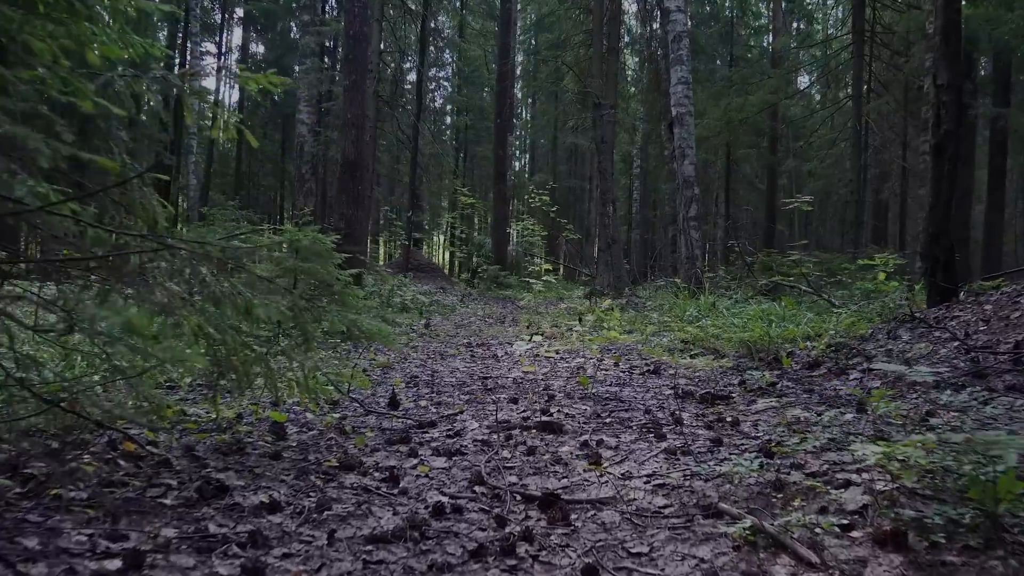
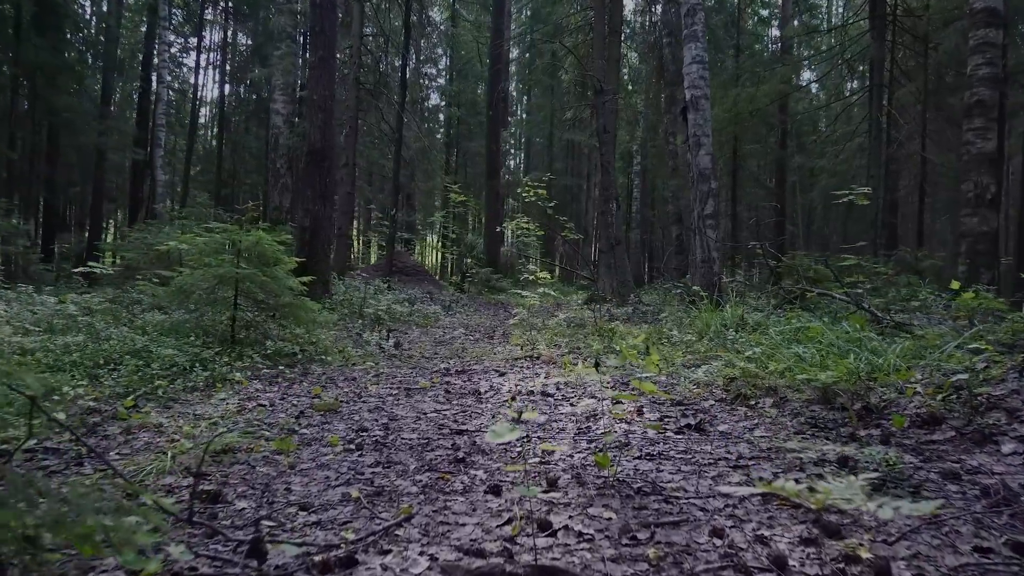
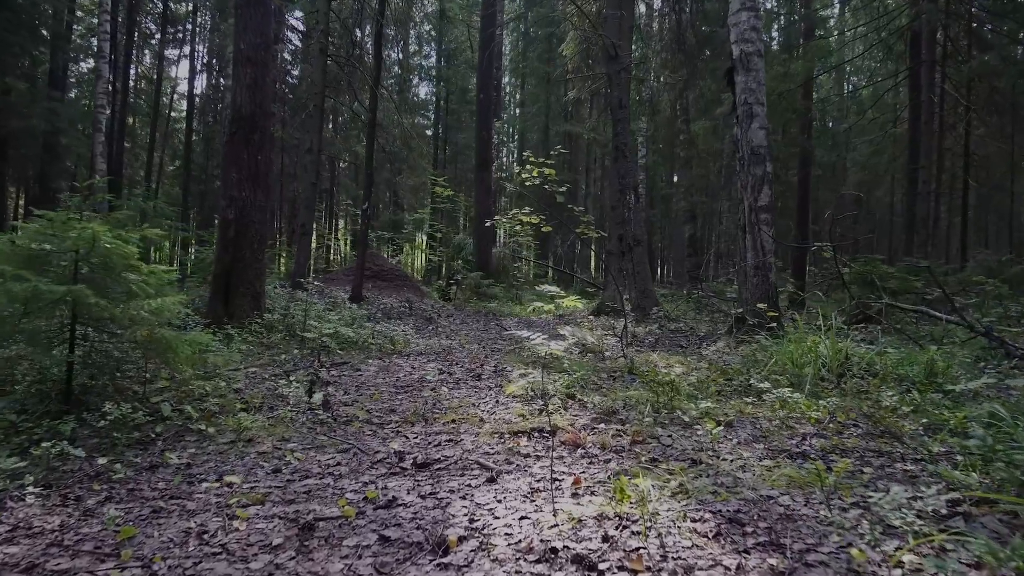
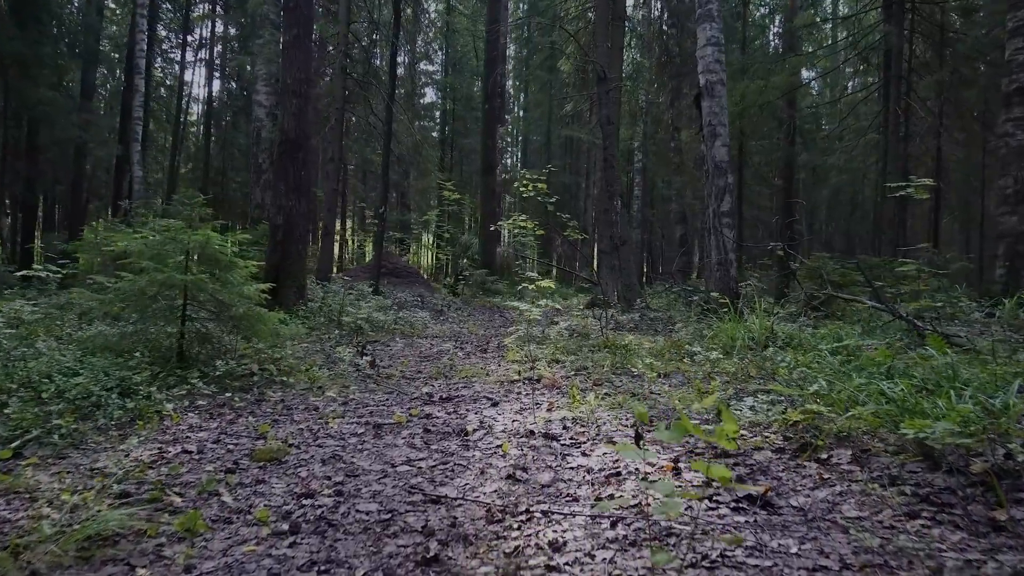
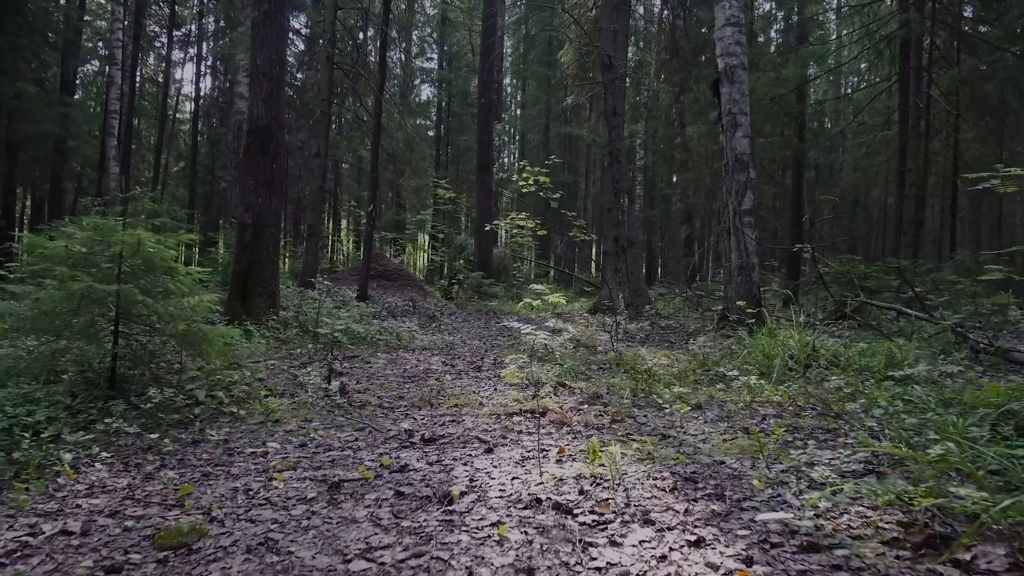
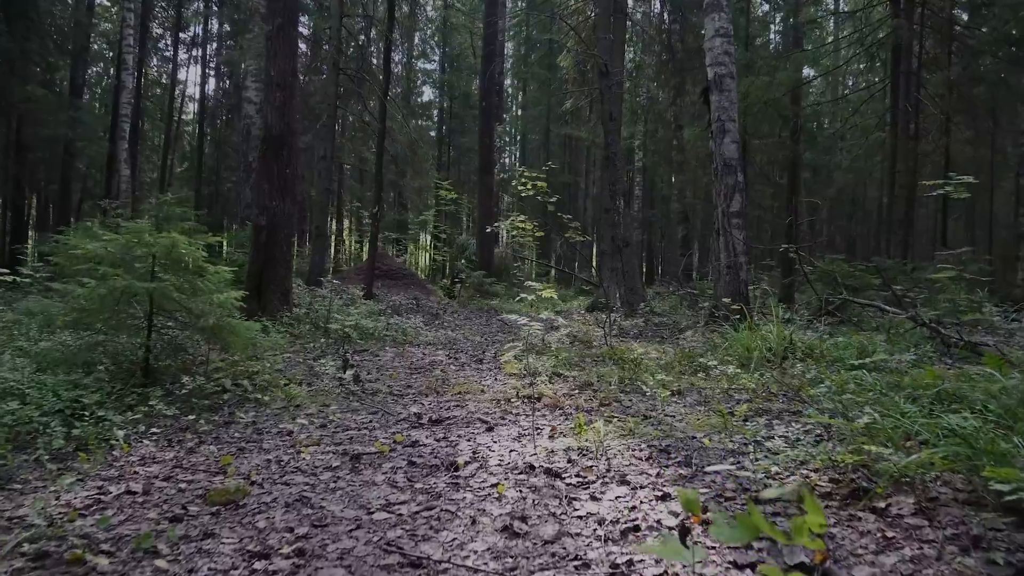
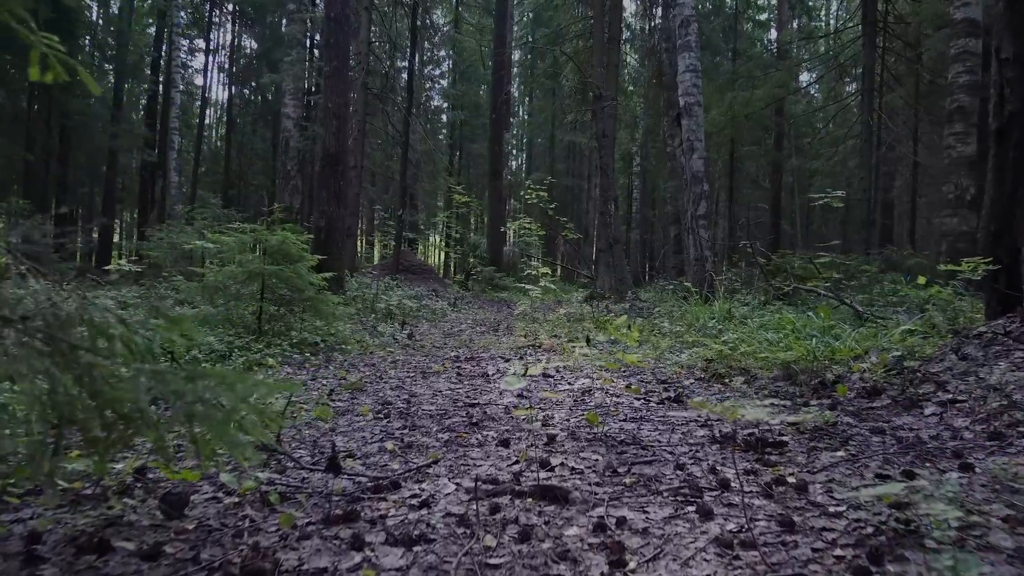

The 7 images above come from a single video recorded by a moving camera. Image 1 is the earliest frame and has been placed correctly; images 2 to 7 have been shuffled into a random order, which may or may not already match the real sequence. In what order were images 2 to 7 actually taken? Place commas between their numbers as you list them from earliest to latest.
7, 2, 4, 6, 5, 3
